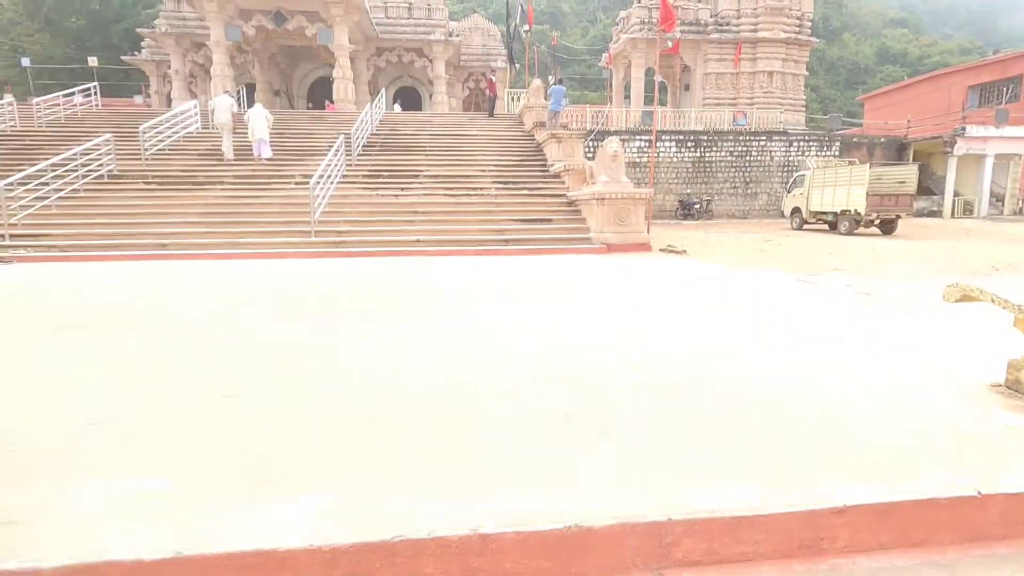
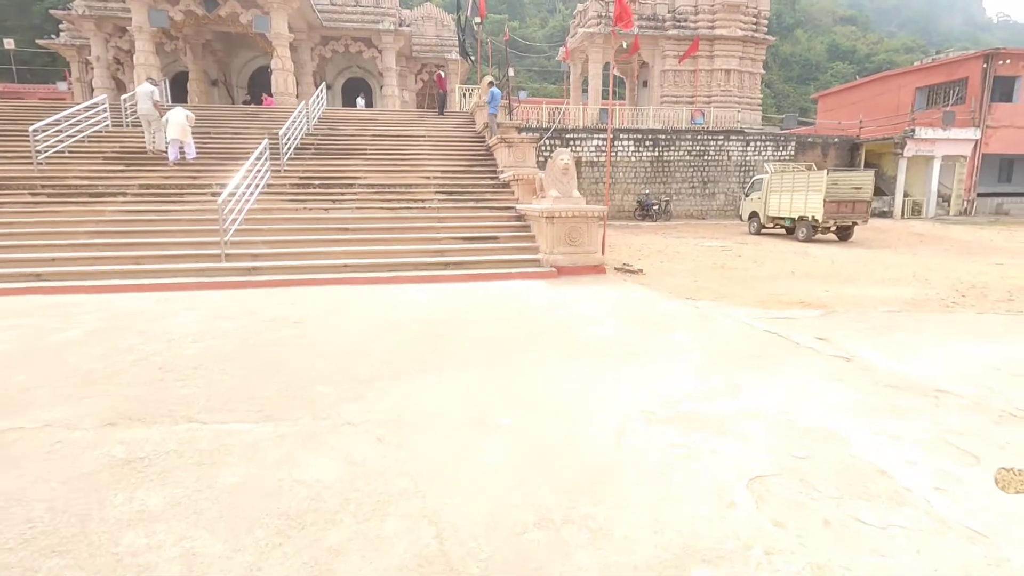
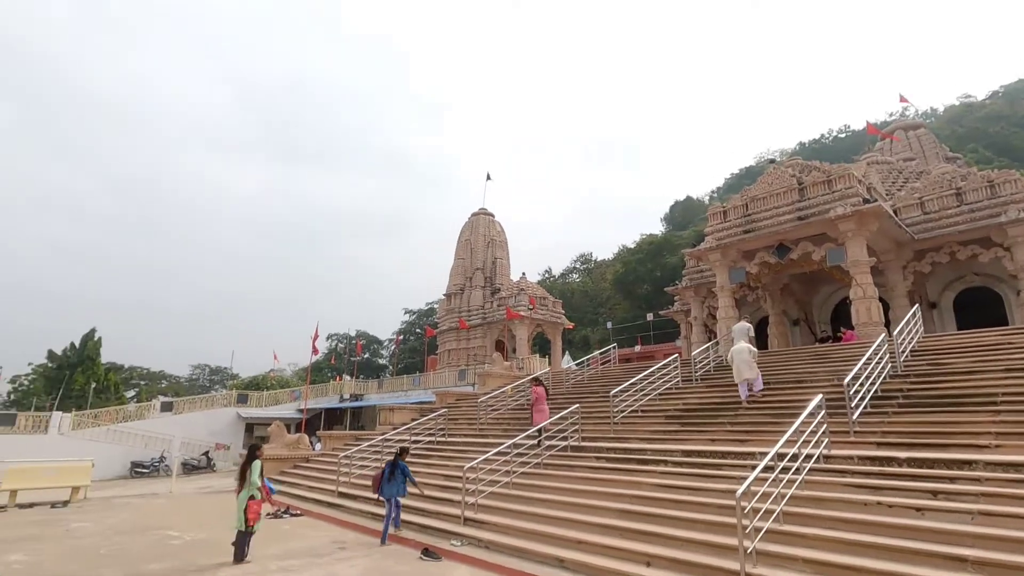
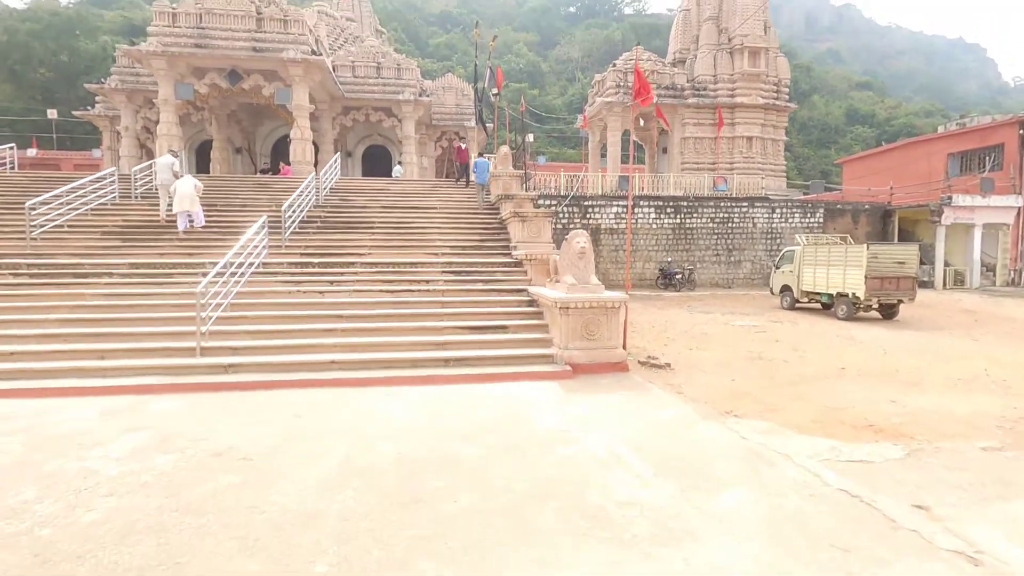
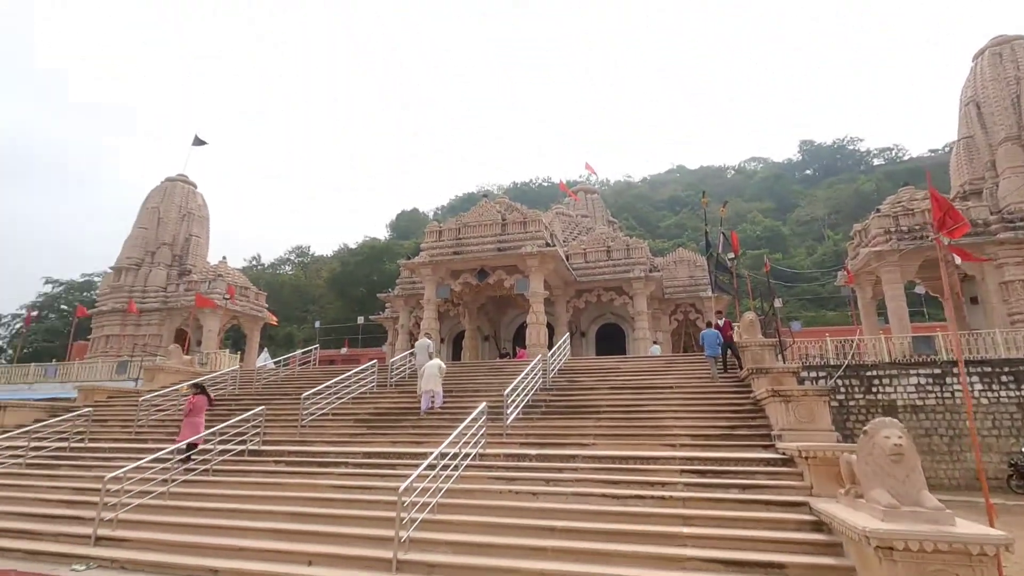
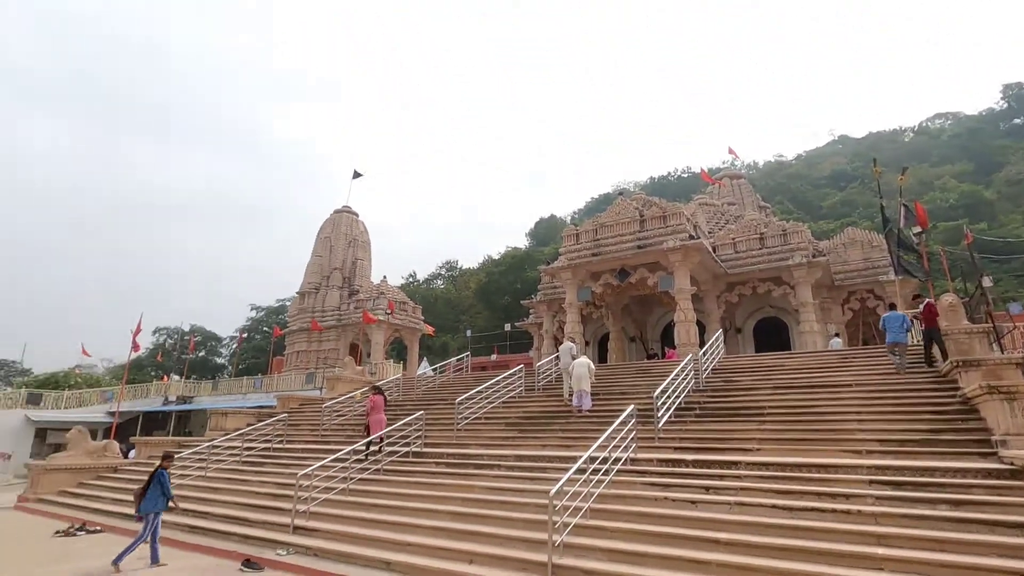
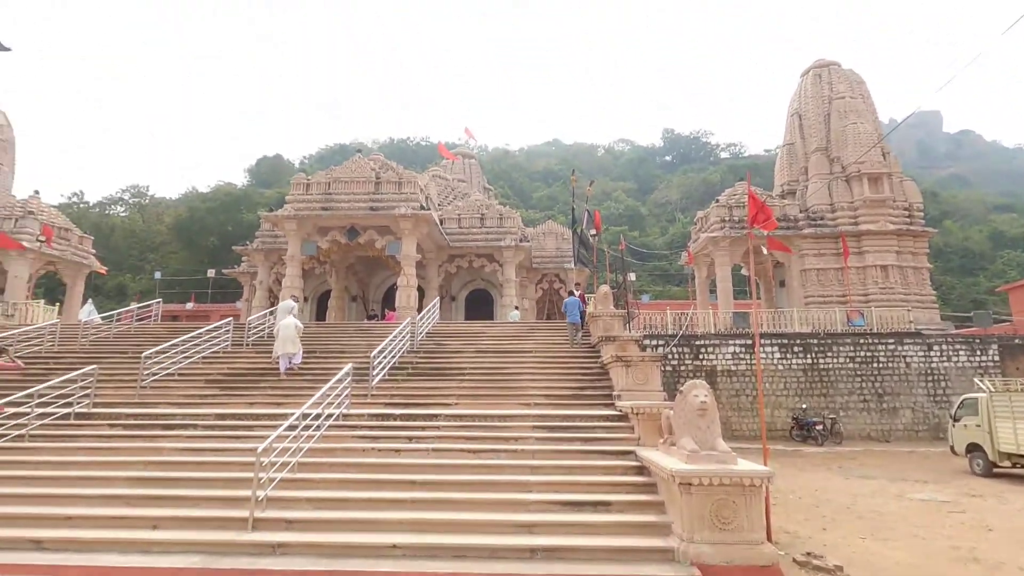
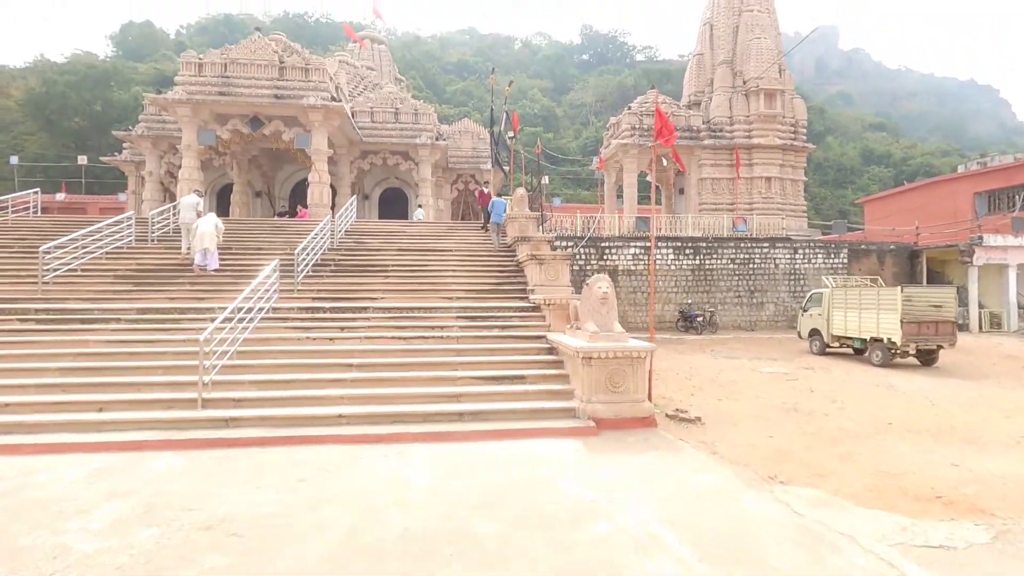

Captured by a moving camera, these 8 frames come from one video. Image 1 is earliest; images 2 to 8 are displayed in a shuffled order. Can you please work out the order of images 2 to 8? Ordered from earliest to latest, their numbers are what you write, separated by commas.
2, 4, 8, 7, 5, 6, 3
